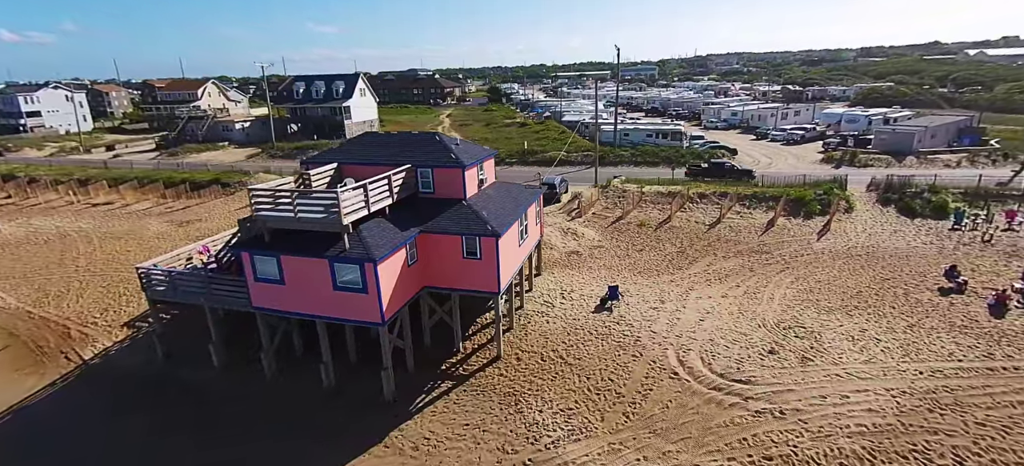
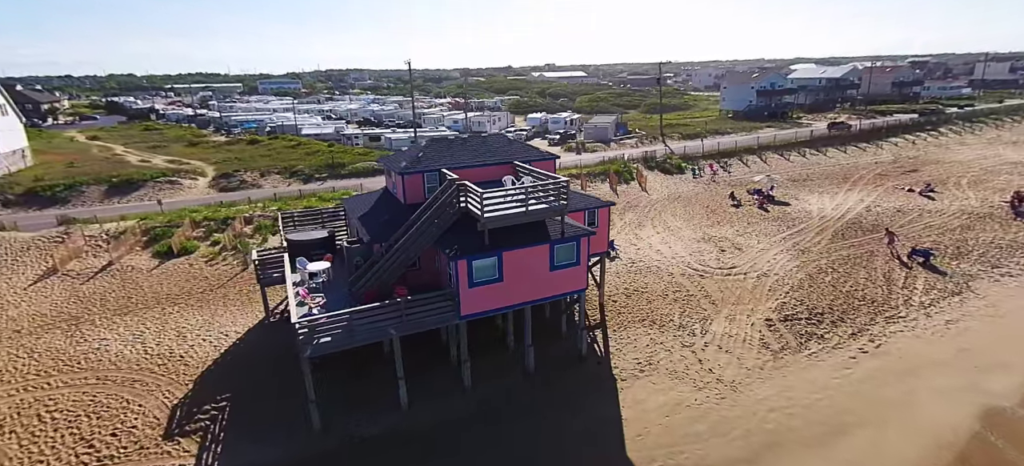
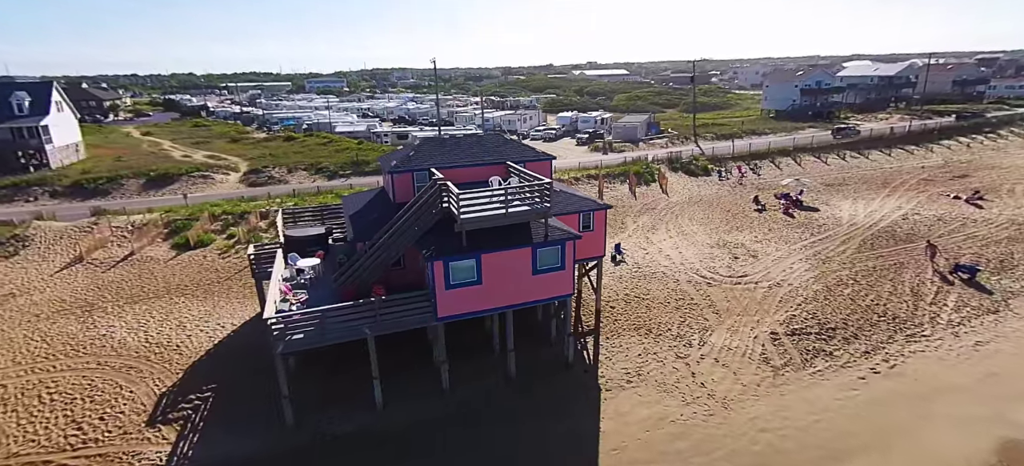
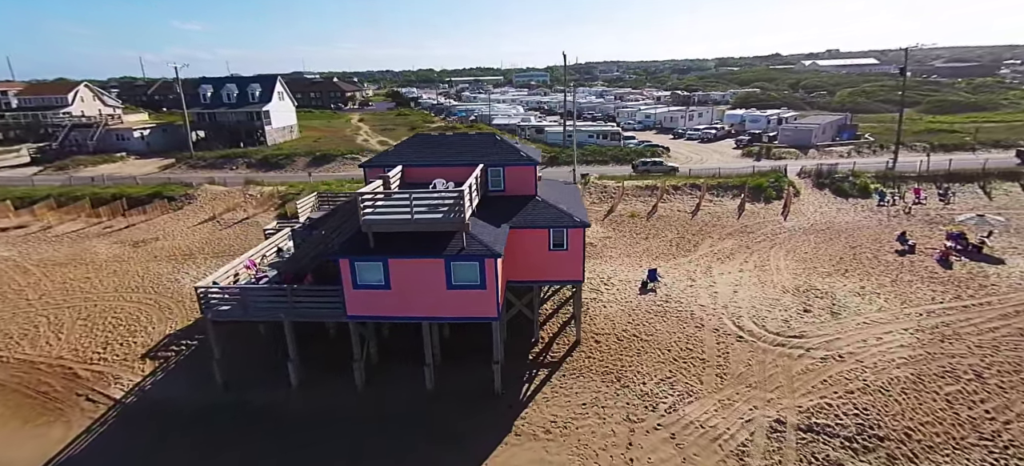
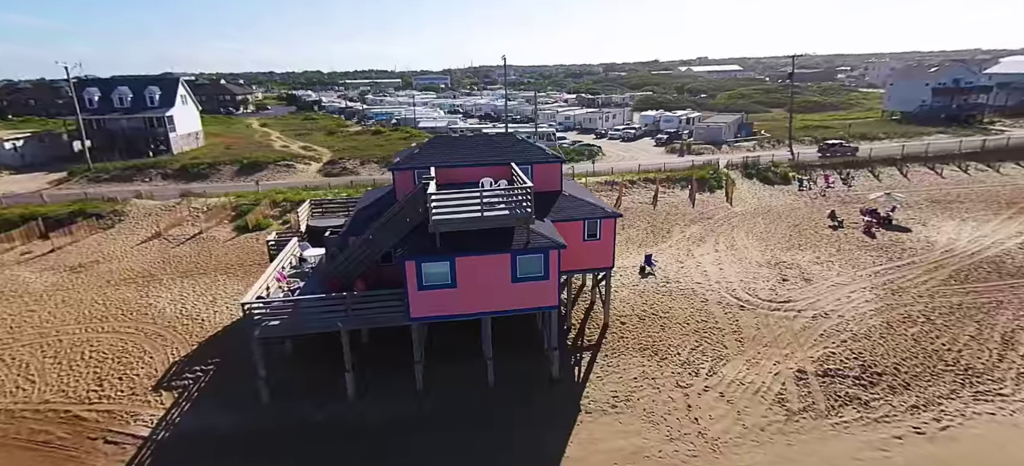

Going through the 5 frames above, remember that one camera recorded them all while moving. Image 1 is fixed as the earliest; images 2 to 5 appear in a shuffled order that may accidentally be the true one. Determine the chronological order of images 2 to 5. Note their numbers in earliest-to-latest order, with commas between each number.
4, 5, 3, 2
